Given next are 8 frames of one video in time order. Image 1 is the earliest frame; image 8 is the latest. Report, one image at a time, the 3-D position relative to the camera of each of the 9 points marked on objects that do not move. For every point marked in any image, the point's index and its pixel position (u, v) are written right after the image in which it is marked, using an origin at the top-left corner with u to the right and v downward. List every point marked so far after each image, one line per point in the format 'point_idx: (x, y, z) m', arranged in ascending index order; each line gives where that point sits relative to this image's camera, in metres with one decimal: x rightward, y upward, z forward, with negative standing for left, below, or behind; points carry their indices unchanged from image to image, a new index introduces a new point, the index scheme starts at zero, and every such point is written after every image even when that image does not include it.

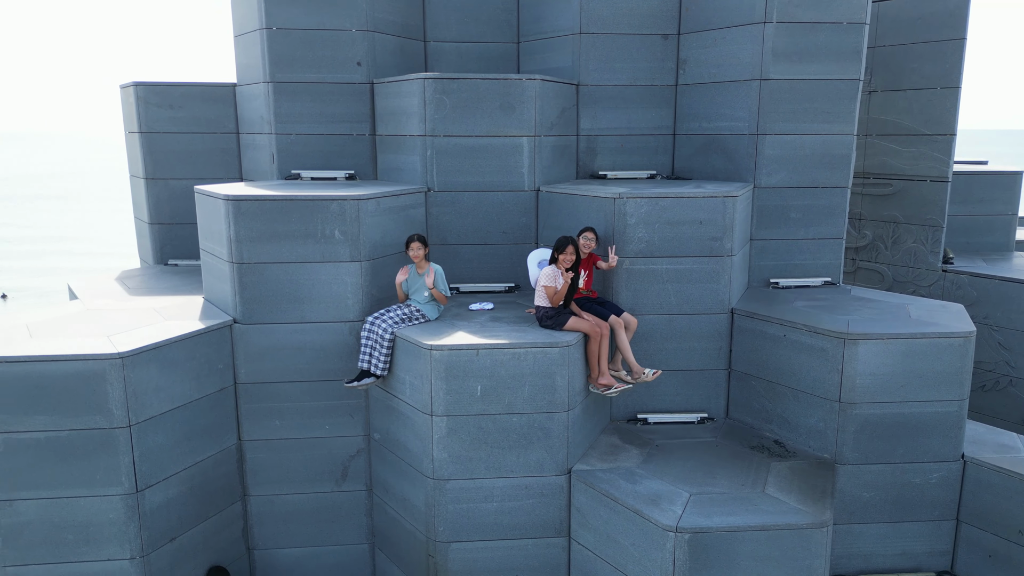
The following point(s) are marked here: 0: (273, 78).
0: (-3.2, +2.8, +9.8) m
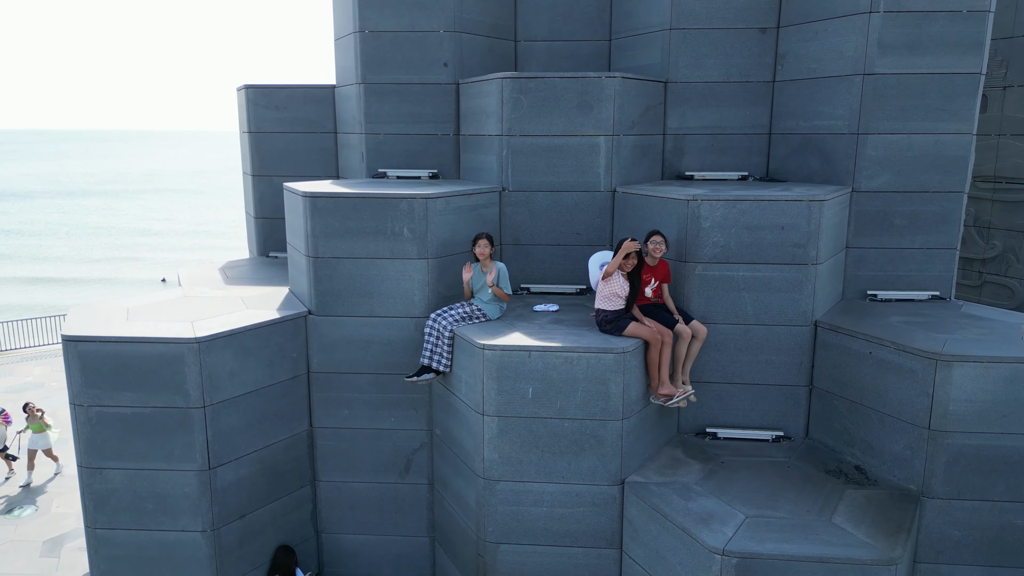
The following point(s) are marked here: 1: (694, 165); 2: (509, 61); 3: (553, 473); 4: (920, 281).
0: (-2.0, +2.9, +10.1) m
1: (+2.4, +1.6, +9.9) m
2: (0.0, +3.3, +10.7) m
3: (+0.4, -1.8, +7.0) m
4: (+4.8, +0.1, +8.7) m
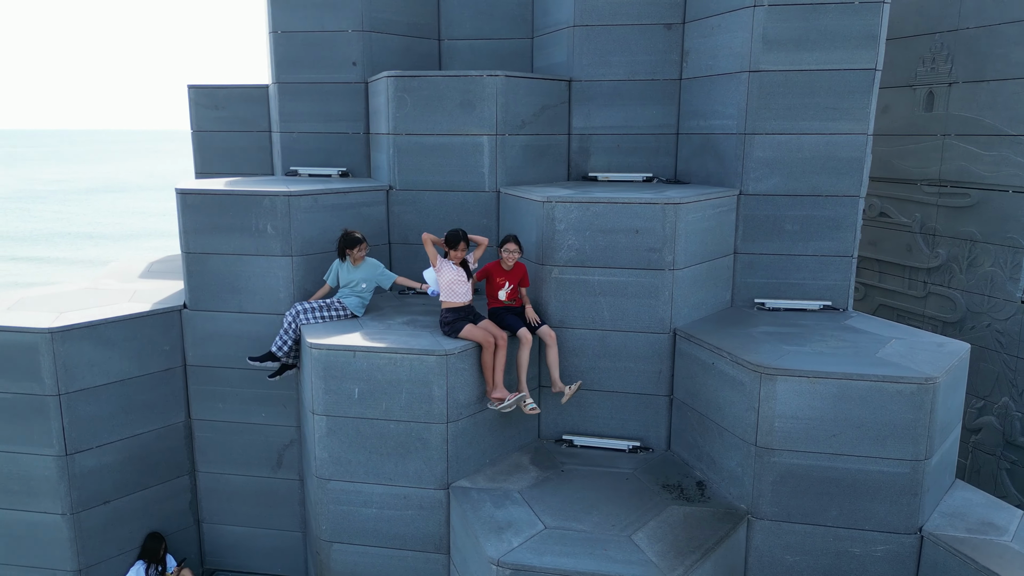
0: (-3.2, +2.9, +10.3) m
1: (+1.2, +1.6, +9.6) m
2: (-1.2, +3.3, +10.7) m
3: (-1.2, -1.8, +7.0) m
4: (+3.4, 0.0, +8.2) m
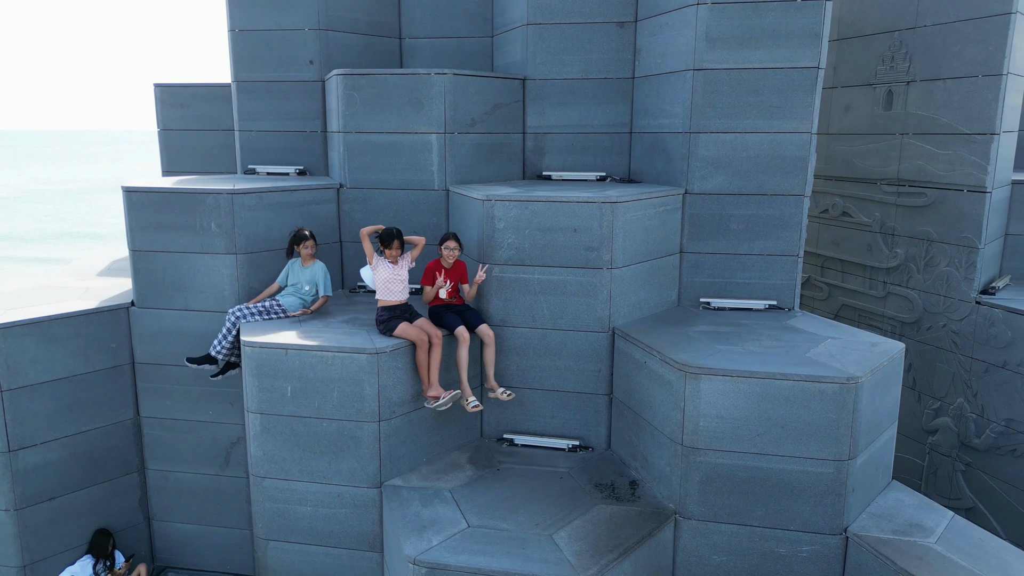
0: (-3.8, +2.9, +10.3) m
1: (+0.6, +1.6, +9.6) m
2: (-1.8, +3.4, +10.7) m
3: (-1.9, -1.7, +7.0) m
4: (+2.8, 0.0, +8.1) m
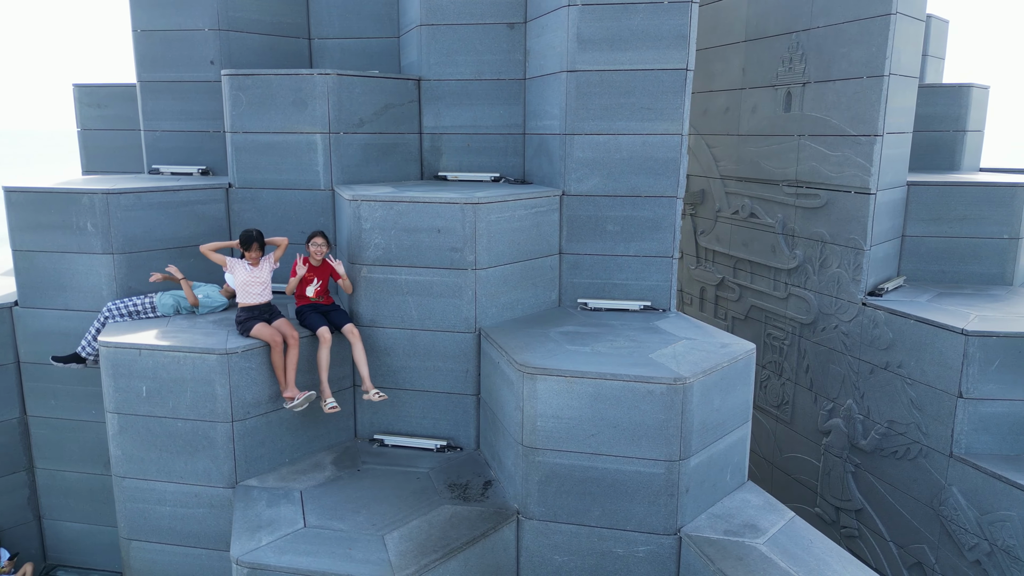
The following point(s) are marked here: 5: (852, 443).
0: (-5.2, +2.9, +10.3) m
1: (-0.8, +1.6, +9.6) m
2: (-3.1, +3.4, +10.7) m
3: (-3.2, -1.7, +7.0) m
4: (+1.4, 0.0, +8.2) m
5: (+4.3, -2.0, +9.2) m
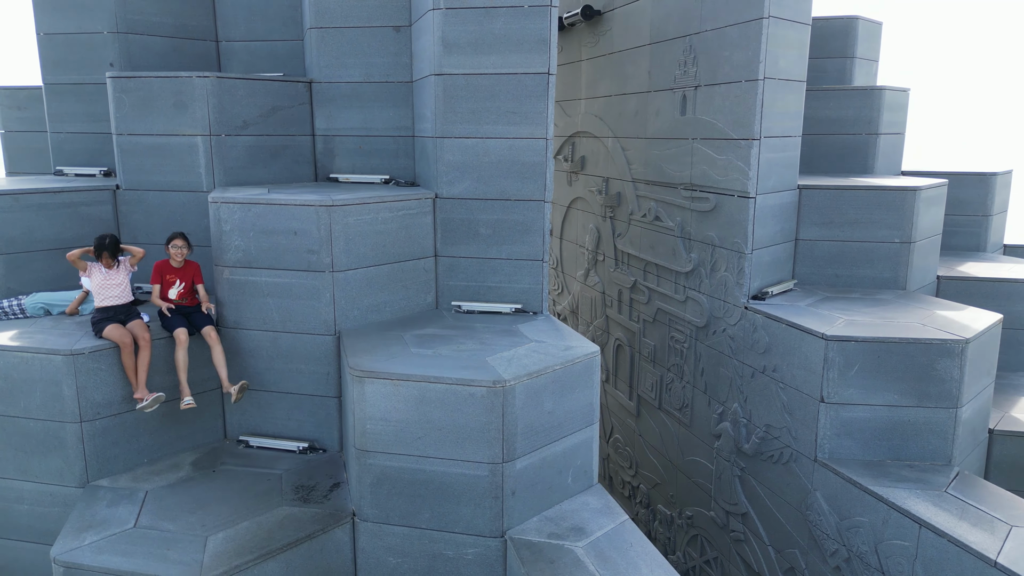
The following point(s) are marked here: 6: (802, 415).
0: (-6.6, +2.9, +10.4) m
1: (-2.2, +1.6, +9.6) m
2: (-4.5, +3.3, +10.8) m
3: (-4.7, -1.8, +7.0) m
4: (0.0, -0.1, +8.2) m
5: (+2.8, -2.0, +9.2) m
6: (+3.2, -1.4, +8.0) m
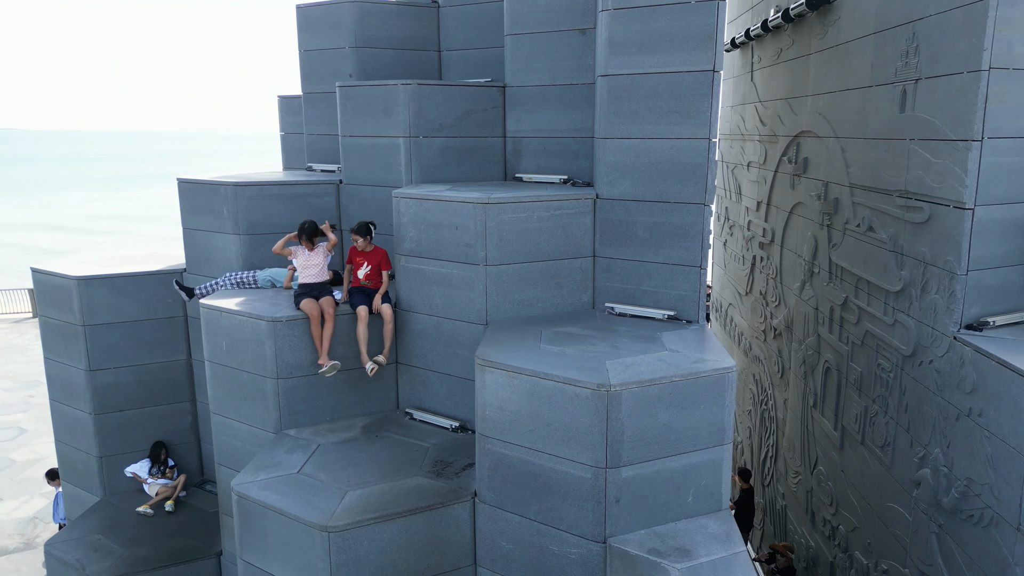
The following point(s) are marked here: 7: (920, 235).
0: (-3.5, +3.3, +12.2) m
1: (+0.3, +1.7, +10.0) m
2: (-1.4, +3.6, +11.9) m
3: (-3.2, -1.5, +8.5) m
4: (+1.7, -0.1, +7.9) m
5: (+4.6, -2.3, +7.9) m
6: (+4.5, -1.7, +6.7) m
7: (+4.6, +0.6, +8.3) m
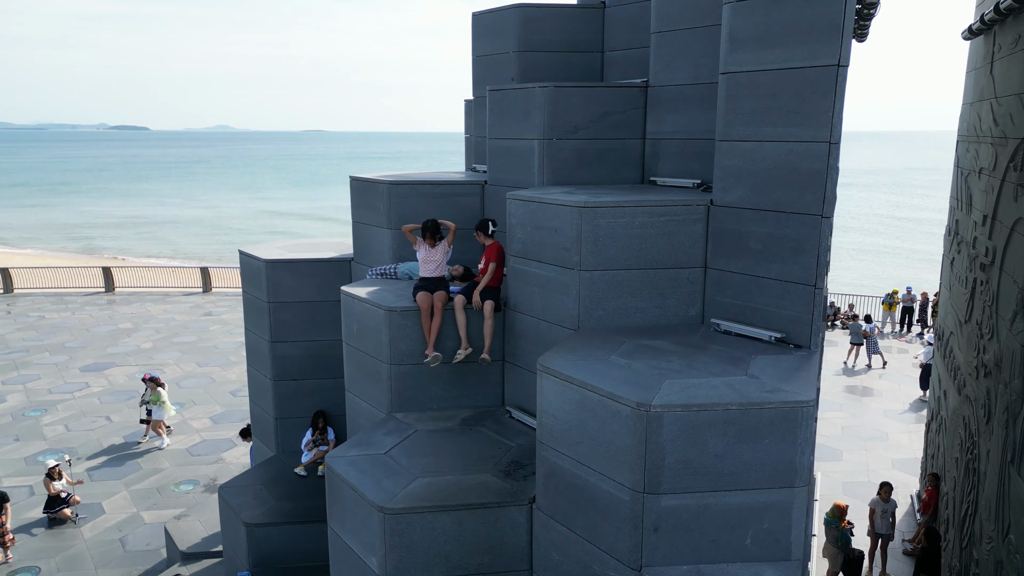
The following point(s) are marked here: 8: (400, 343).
0: (-0.7, +3.4, +12.8) m
1: (+2.1, +1.5, +9.6) m
2: (+1.2, +3.5, +11.9) m
3: (-1.9, -1.3, +9.3) m
4: (+2.6, -0.3, +7.2) m
5: (+5.2, -2.6, +6.3) m
6: (+4.8, -2.0, +5.1) m
7: (+5.6, +0.2, +6.6) m
8: (-1.3, -0.7, +8.6) m
